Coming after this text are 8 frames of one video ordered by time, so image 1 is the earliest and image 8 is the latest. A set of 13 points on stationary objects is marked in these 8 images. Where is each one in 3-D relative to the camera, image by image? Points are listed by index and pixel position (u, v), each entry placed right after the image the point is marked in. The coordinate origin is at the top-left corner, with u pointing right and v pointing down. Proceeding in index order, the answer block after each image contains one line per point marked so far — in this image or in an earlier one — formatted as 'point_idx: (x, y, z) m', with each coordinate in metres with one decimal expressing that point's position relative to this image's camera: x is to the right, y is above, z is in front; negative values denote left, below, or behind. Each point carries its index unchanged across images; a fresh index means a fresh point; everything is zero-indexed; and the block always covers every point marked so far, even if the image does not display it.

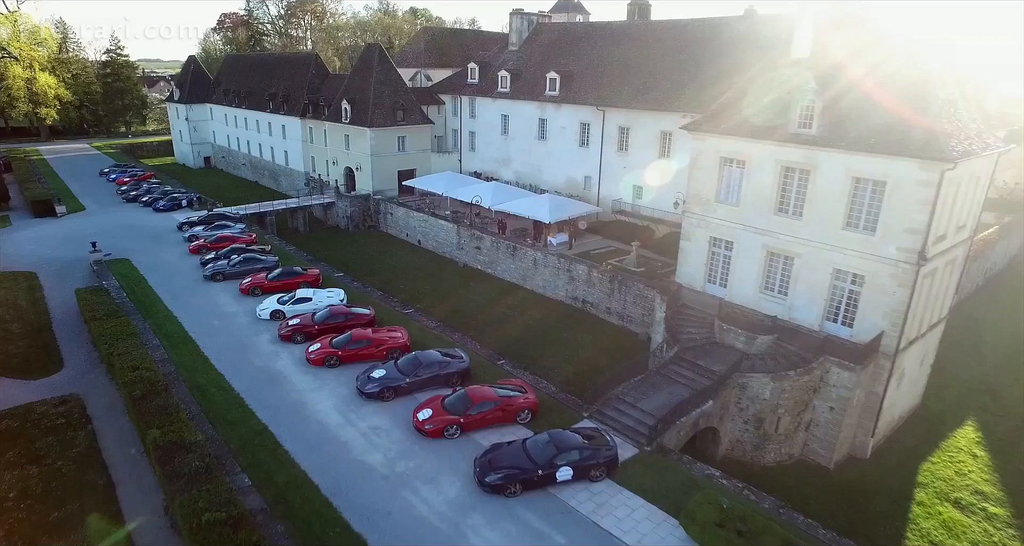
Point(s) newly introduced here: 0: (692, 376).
0: (+5.9, -3.4, +19.4) m
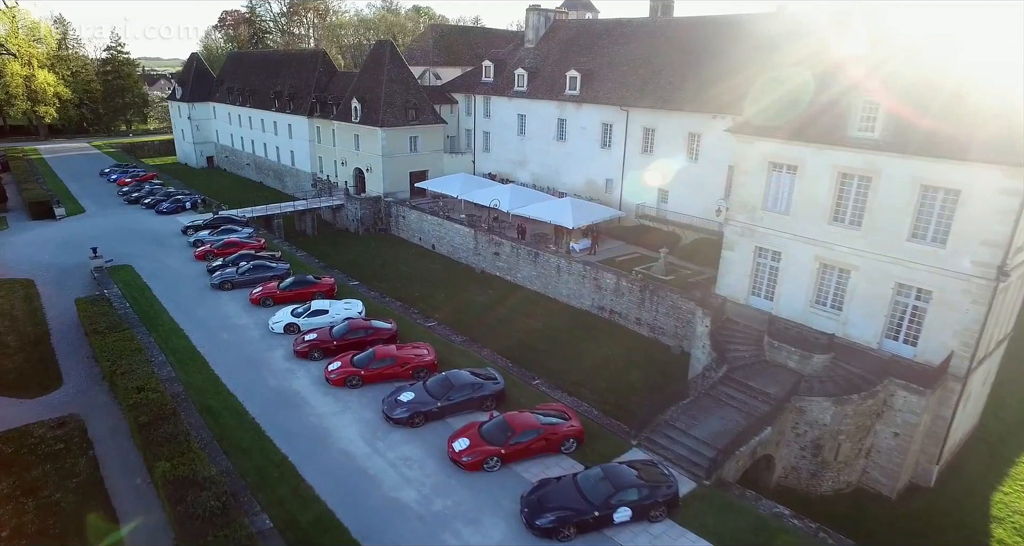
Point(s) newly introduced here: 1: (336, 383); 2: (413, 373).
0: (+7.0, -3.8, +17.9) m
1: (-5.4, -3.5, +18.7) m
2: (-3.1, -3.3, +19.2) m
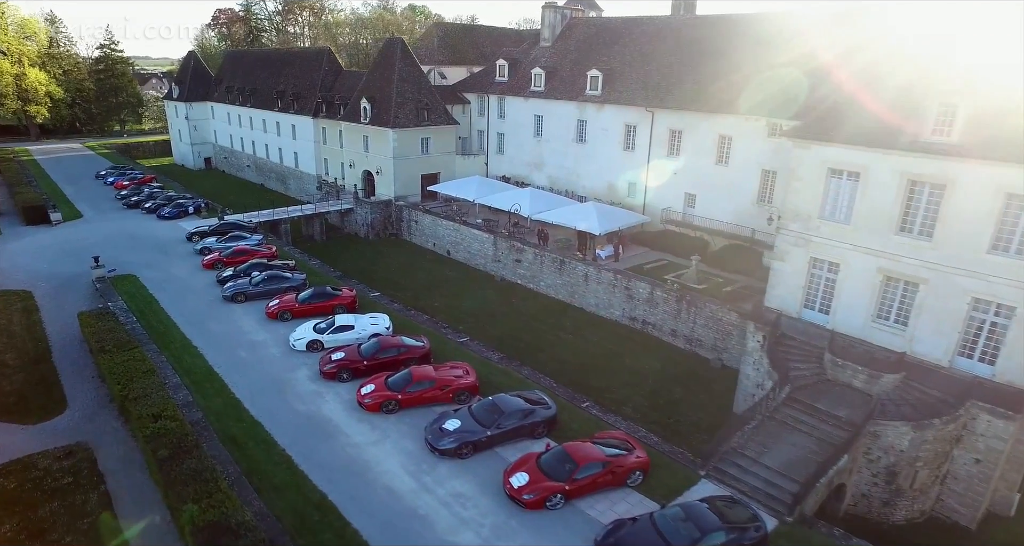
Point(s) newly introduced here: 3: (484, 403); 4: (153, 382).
0: (+8.5, -4.2, +16.6) m
1: (-4.0, -3.9, +17.2) m
2: (-1.7, -3.7, +17.8) m
3: (-0.7, -3.6, +16.7) m
4: (-11.0, -3.3, +18.2) m
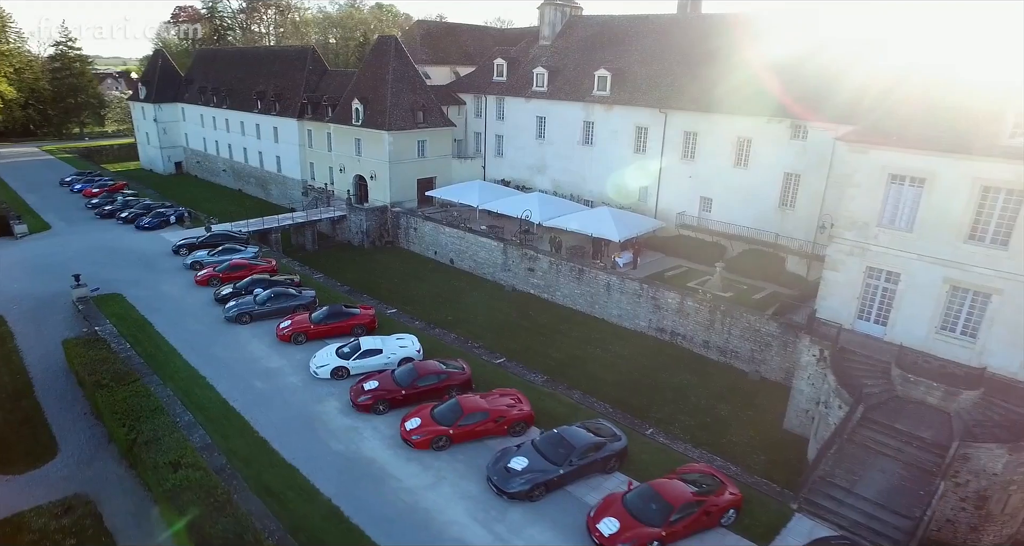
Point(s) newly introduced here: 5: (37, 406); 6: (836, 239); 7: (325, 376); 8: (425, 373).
0: (+10.1, -4.6, +15.6) m
1: (-2.4, -4.5, +15.5) m
2: (-0.1, -4.2, +16.2) m
3: (+0.9, -4.1, +15.1) m
4: (-9.4, -4.0, +16.1) m
5: (-15.0, -4.2, +18.8) m
6: (+10.8, +1.1, +19.8) m
7: (-5.9, -3.3, +18.8) m
8: (-2.5, -2.9, +17.5) m
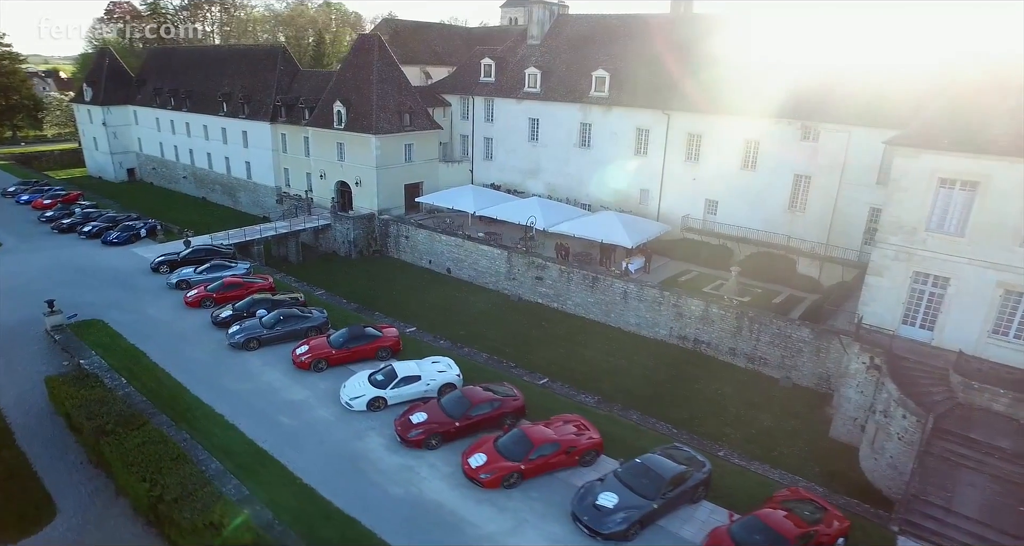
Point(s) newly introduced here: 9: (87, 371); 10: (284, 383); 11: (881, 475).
0: (+11.9, -4.7, +15.2) m
1: (-0.5, -5.0, +14.1) m
2: (+1.7, -4.7, +14.9) m
3: (+2.8, -4.5, +14.0) m
4: (-7.6, -4.7, +14.1) m
5: (-13.4, -5.1, +16.3) m
6: (+12.1, +1.0, +19.5) m
7: (-4.4, -3.9, +17.1) m
8: (-0.9, -3.5, +16.1) m
9: (-13.6, -3.1, +19.0) m
10: (-7.1, -3.4, +18.6) m
11: (+11.1, -6.1, +17.9) m
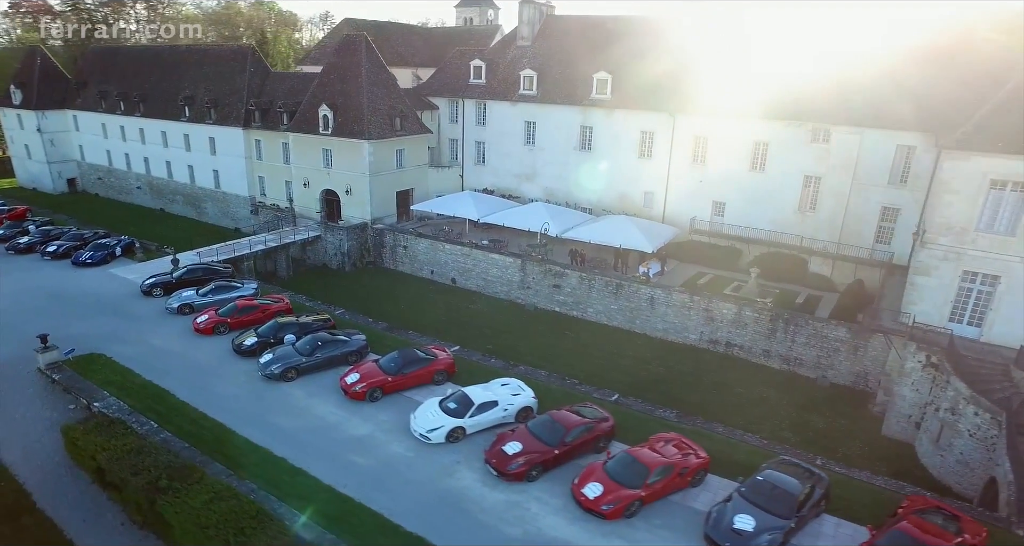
0: (+14.4, -4.7, +15.6) m
1: (+2.2, -5.4, +13.2) m
2: (+4.3, -5.0, +14.2) m
3: (+5.5, -4.8, +13.4) m
4: (-4.8, -5.3, +12.4) m
5: (-10.9, -5.9, +14.0) m
6: (+13.9, +1.0, +19.9) m
7: (-2.0, -4.4, +15.7) m
8: (+1.5, -3.9, +15.1) m
9: (-11.4, -4.0, +16.6) m
10: (-4.9, -4.1, +17.0) m
11: (+13.4, -6.1, +18.2) m
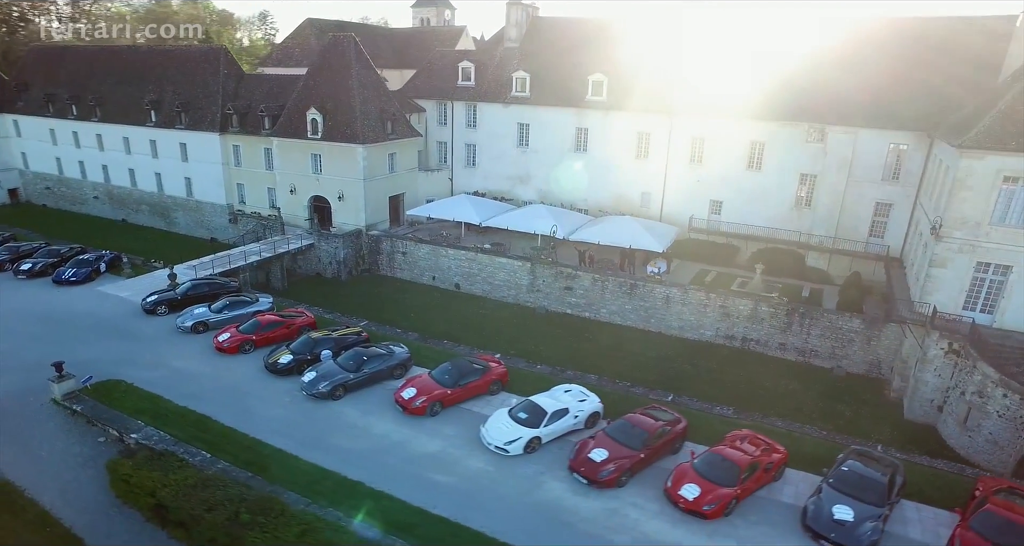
0: (+16.4, -4.4, +16.9) m
1: (+4.5, -5.5, +13.2) m
2: (+6.4, -5.0, +14.5) m
3: (+7.7, -4.8, +13.8) m
4: (-2.4, -5.6, +11.8) m
5: (-8.6, -6.4, +12.8) m
6: (+15.3, +1.3, +21.0) m
7: (+0.1, -4.6, +15.4) m
8: (+3.6, -4.0, +15.1) m
9: (-9.4, -4.5, +15.4) m
10: (-3.0, -4.4, +16.4) m
11: (+15.1, -5.8, +19.3) m
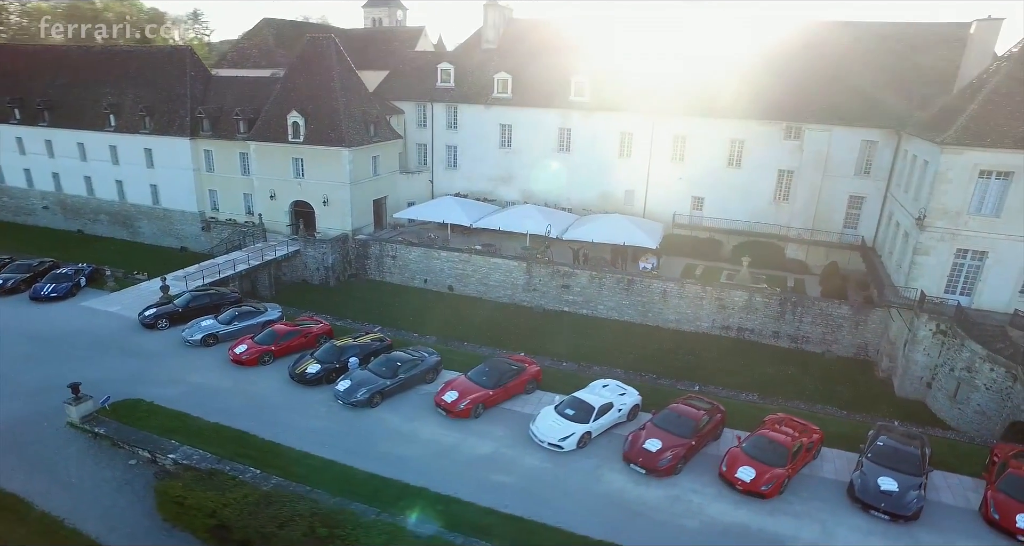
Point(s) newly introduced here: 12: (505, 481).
0: (+17.6, -3.8, +18.7) m
1: (+6.1, -5.3, +14.0) m
2: (+7.9, -4.7, +15.4) m
3: (+9.3, -4.5, +14.8) m
4: (-0.6, -5.7, +11.9) m
5: (-6.8, -6.6, +12.3) m
6: (+15.9, +1.8, +22.7) m
7: (+1.5, -4.6, +15.7) m
8: (+5.0, -3.8, +15.8) m
9: (-7.9, -4.8, +14.8) m
10: (-1.6, -4.5, +16.3) m
11: (+16.1, -5.3, +21.1) m
12: (-0.2, -5.1, +14.7) m
